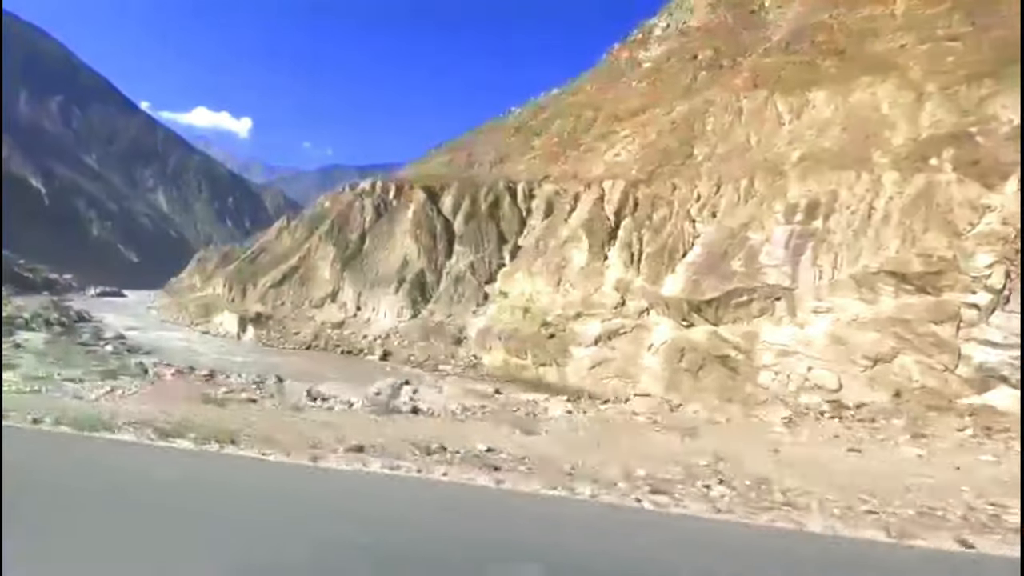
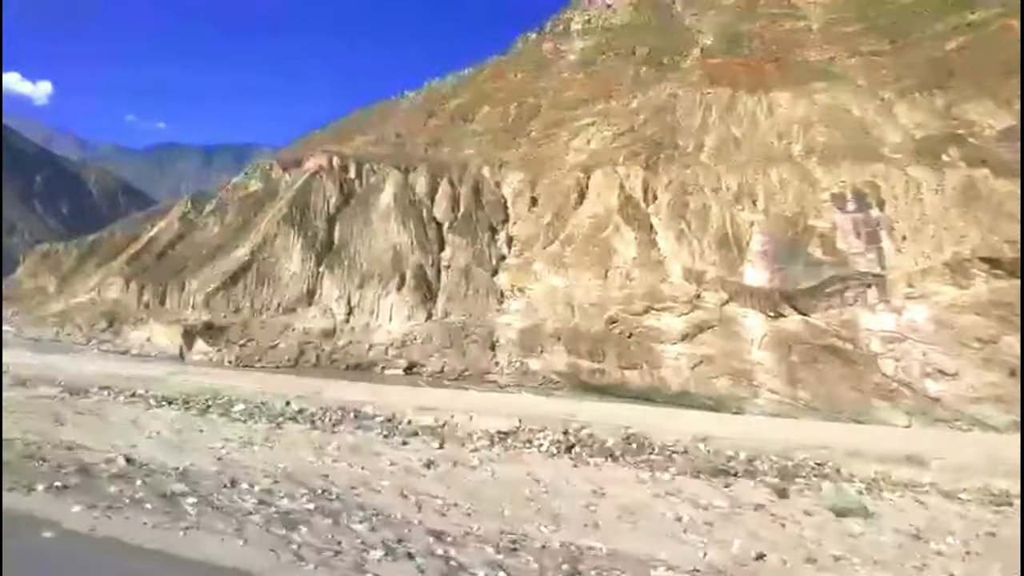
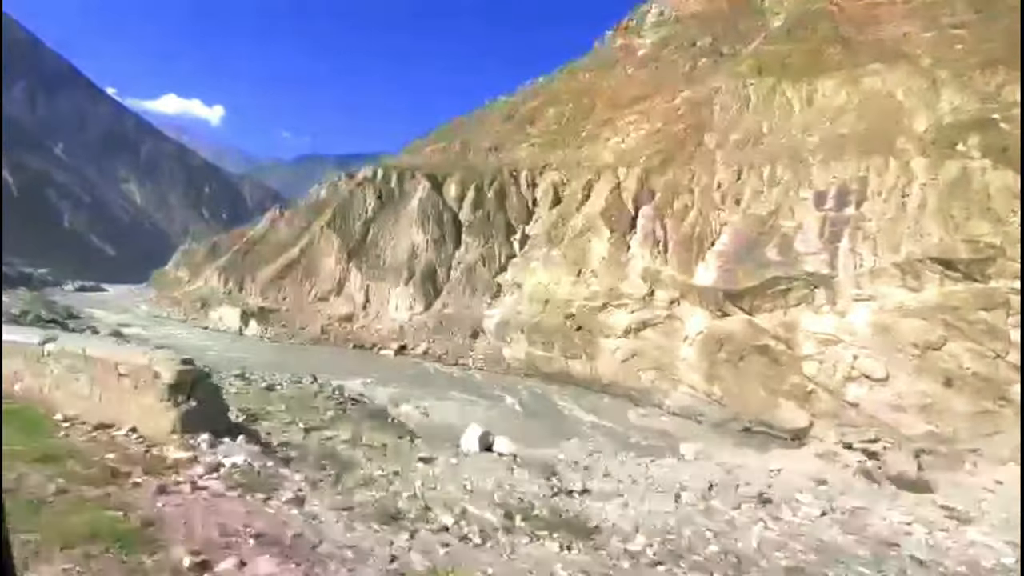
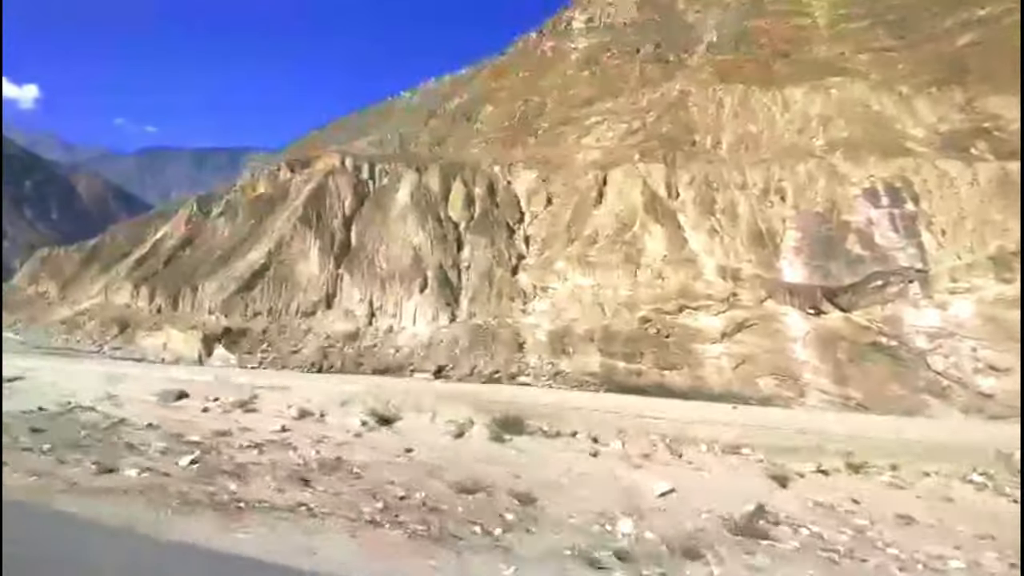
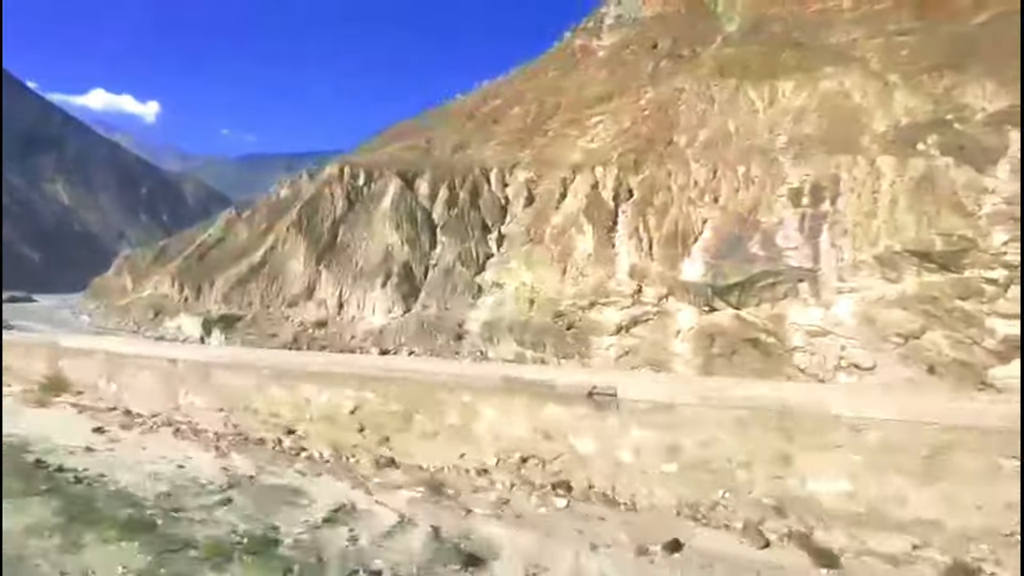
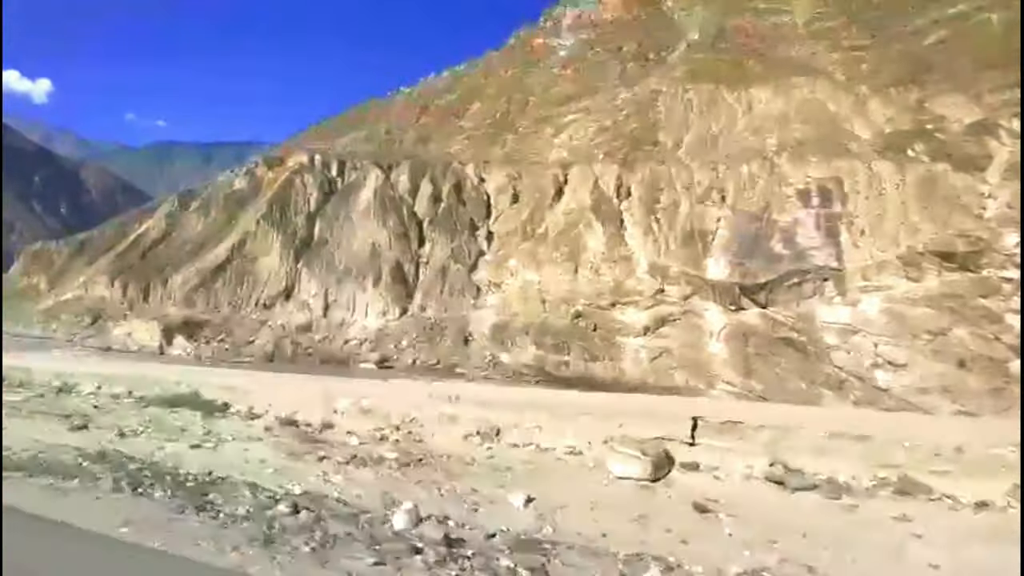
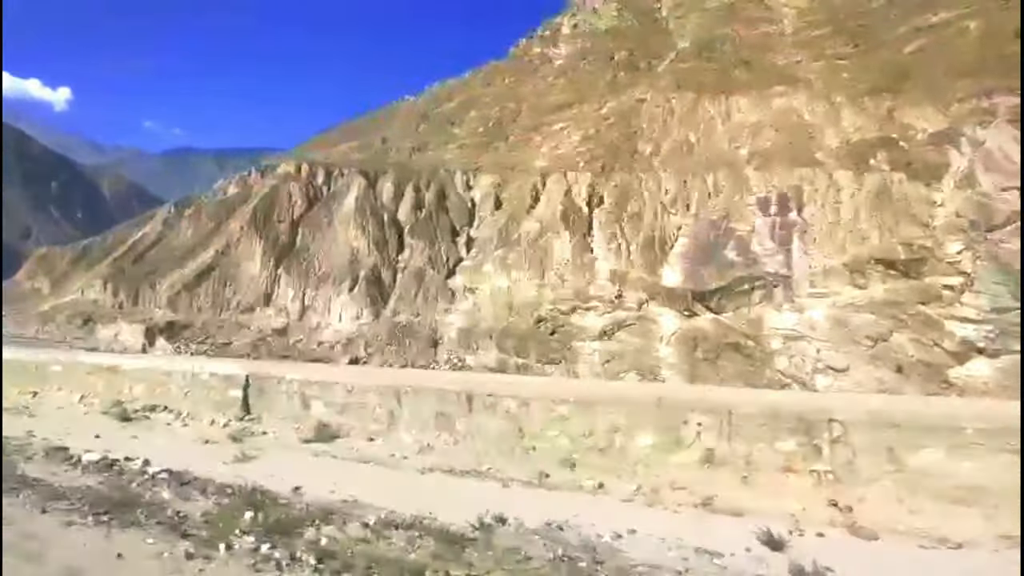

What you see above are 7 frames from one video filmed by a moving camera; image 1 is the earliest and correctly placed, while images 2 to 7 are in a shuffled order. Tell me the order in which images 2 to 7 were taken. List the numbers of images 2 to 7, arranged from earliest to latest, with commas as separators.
3, 5, 7, 6, 2, 4
